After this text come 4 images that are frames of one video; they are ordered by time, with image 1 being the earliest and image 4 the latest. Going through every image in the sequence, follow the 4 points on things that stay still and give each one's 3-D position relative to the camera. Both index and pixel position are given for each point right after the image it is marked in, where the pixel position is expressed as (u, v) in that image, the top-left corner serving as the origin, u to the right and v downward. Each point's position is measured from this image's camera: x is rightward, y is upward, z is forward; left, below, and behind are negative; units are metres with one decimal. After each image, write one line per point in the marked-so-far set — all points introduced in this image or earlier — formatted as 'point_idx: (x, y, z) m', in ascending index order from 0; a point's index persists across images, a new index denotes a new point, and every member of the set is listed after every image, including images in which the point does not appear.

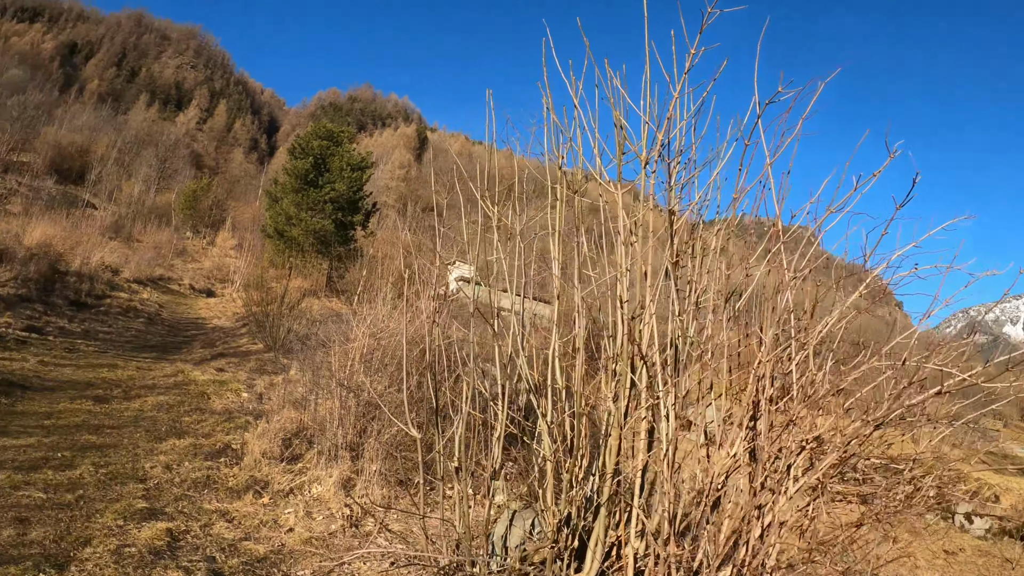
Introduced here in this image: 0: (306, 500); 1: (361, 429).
0: (-2.4, -2.5, +5.9) m
1: (-2.0, -2.0, +6.8) m
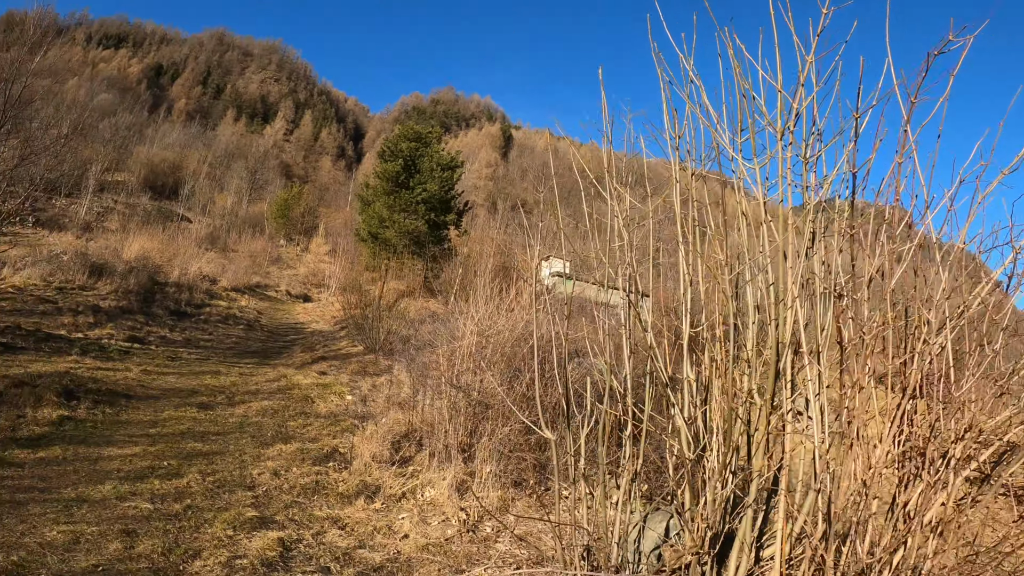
0: (-1.0, -2.3, +5.5) m
1: (-0.5, -1.8, +6.3) m
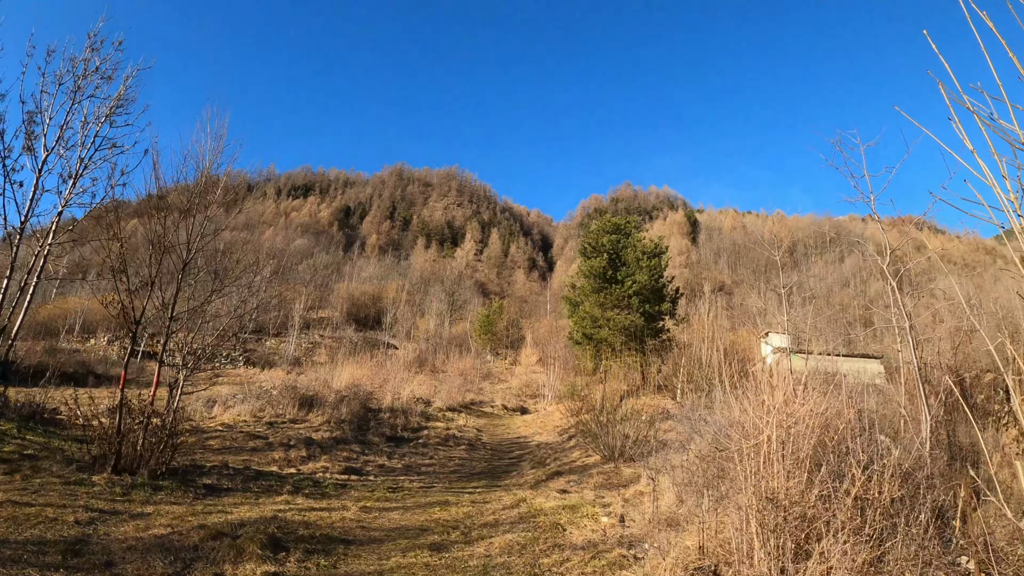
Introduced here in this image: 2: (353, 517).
0: (+1.7, -2.5, +3.3) m
1: (+2.3, -2.0, +4.0) m
2: (-1.6, -2.5, +5.3) m
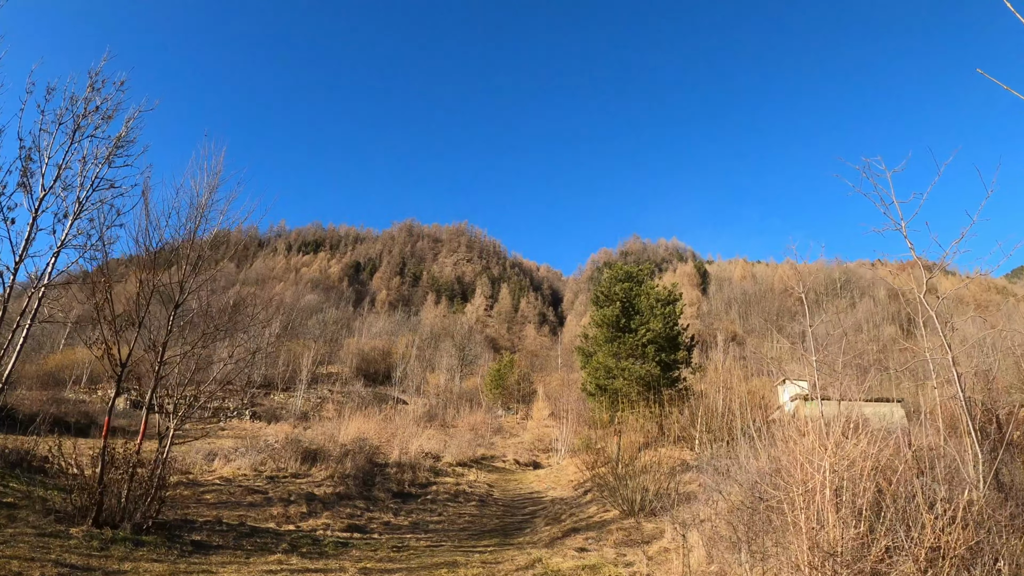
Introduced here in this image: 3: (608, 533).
0: (+1.8, -2.7, +2.8) m
1: (+2.4, -2.3, +3.6) m
2: (-1.5, -2.9, +4.9) m
3: (+1.3, -3.4, +6.9) m
